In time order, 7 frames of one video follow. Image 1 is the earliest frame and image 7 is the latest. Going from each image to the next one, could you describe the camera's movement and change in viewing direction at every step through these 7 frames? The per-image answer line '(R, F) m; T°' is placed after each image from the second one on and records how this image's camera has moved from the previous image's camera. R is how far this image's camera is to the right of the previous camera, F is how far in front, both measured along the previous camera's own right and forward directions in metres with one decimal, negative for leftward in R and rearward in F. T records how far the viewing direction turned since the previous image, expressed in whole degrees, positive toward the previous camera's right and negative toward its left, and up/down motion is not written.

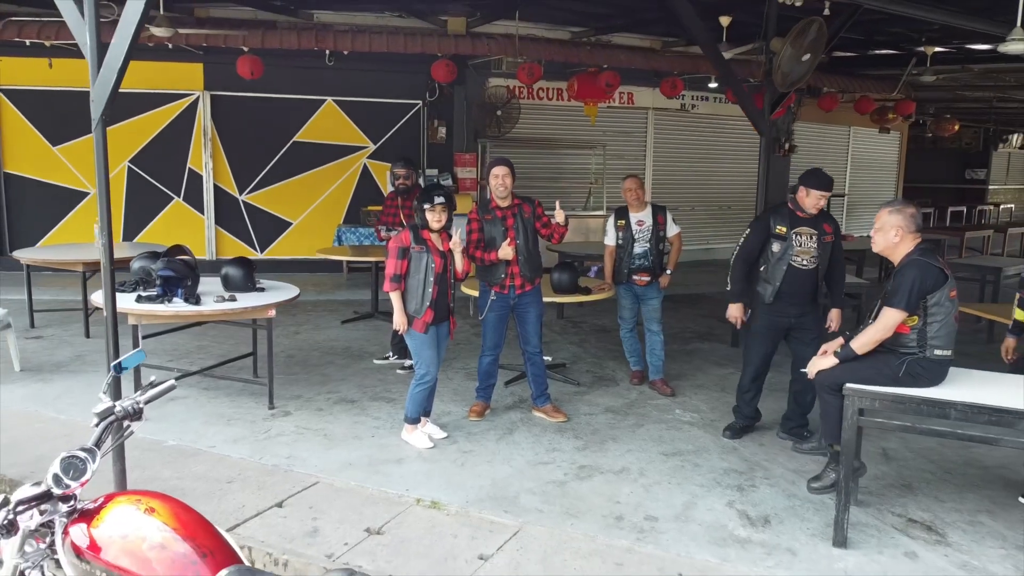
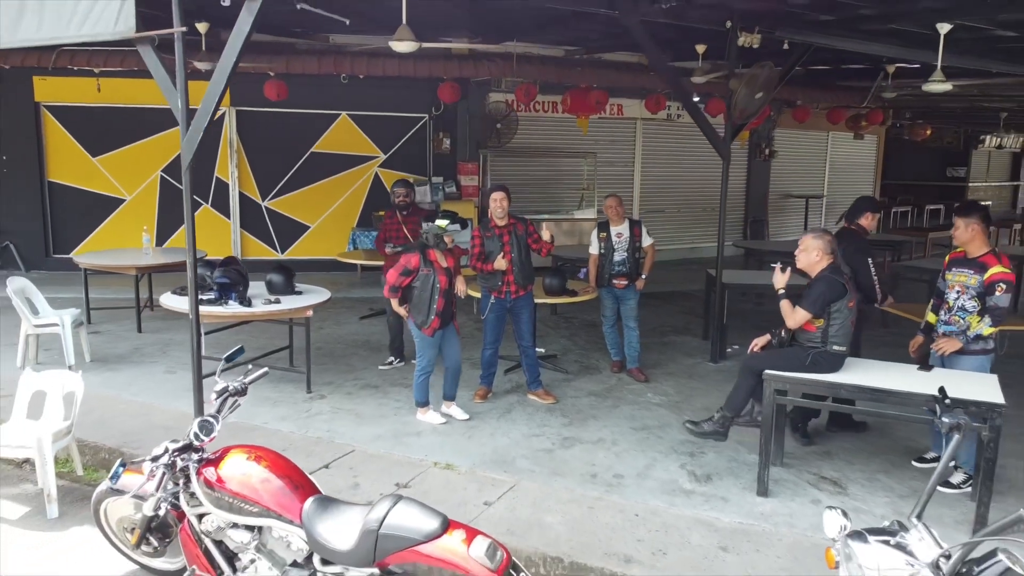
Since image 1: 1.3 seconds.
(0.0, -0.9) m; 0°
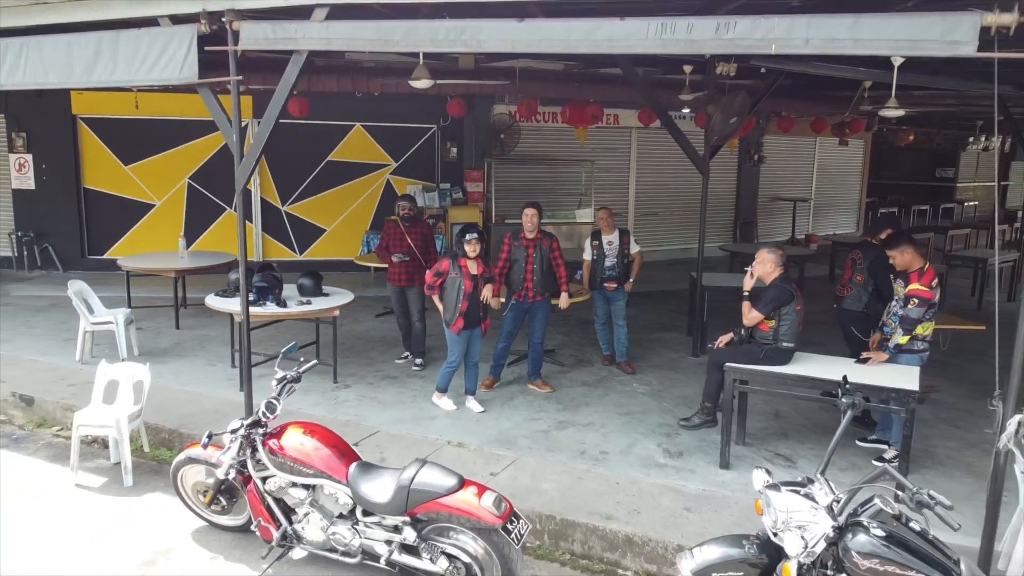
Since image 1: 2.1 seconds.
(0.0, -0.7) m; 0°
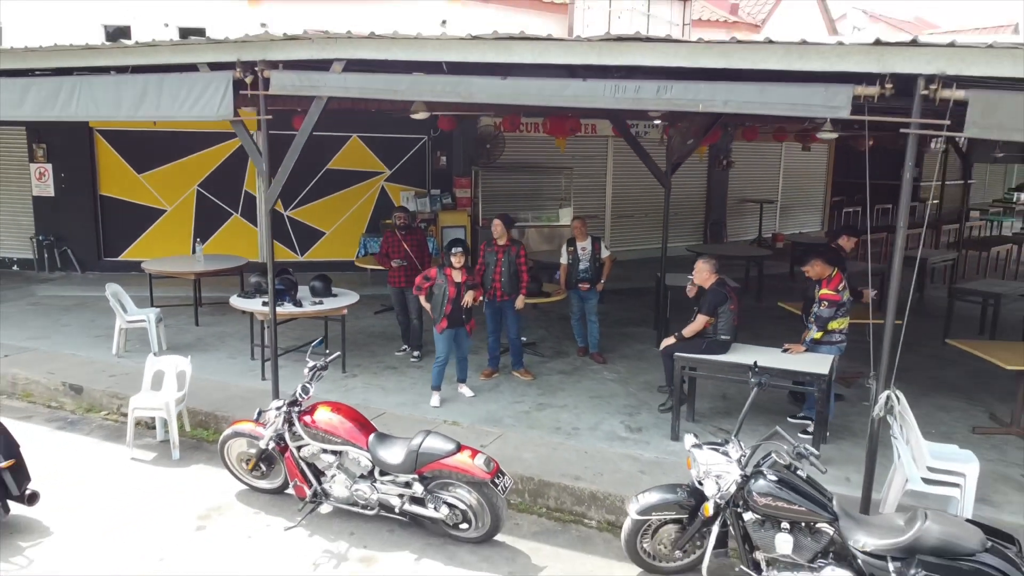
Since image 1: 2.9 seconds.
(0.0, -0.9) m; +1°
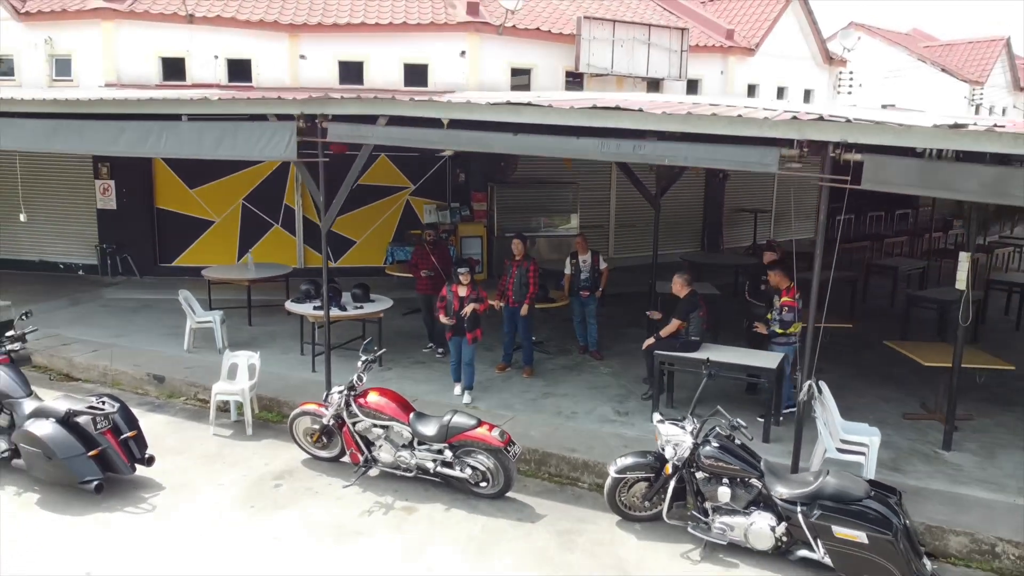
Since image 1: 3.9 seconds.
(0.0, -1.3) m; -1°
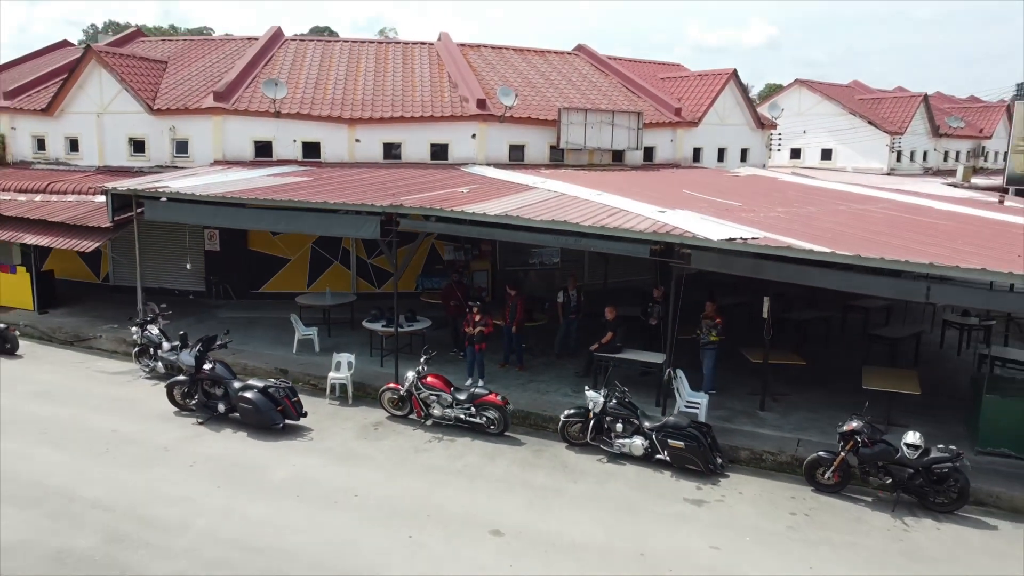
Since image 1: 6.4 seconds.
(+0.1, -4.5) m; 0°
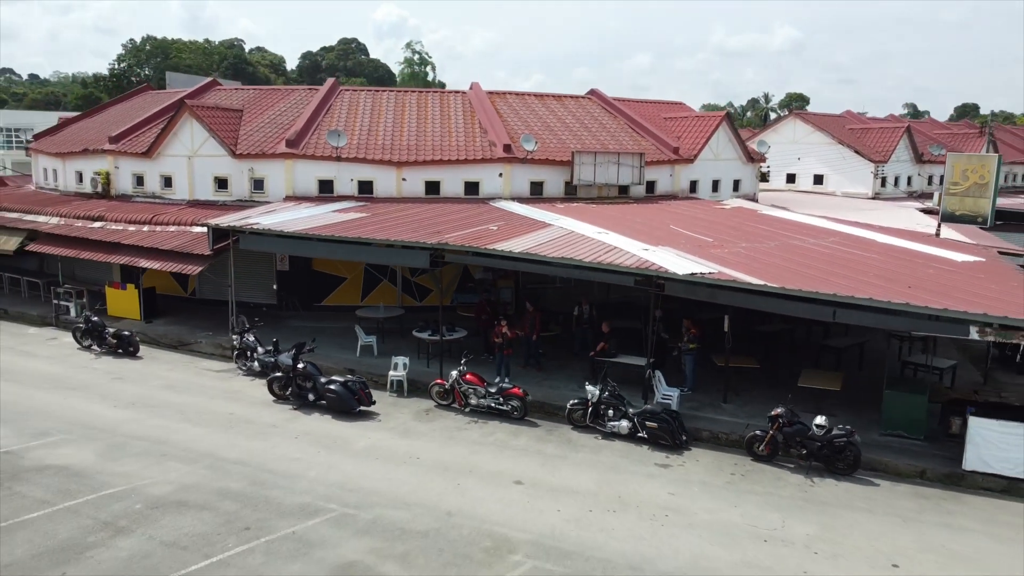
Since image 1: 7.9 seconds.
(+0.1, -3.3) m; -2°
